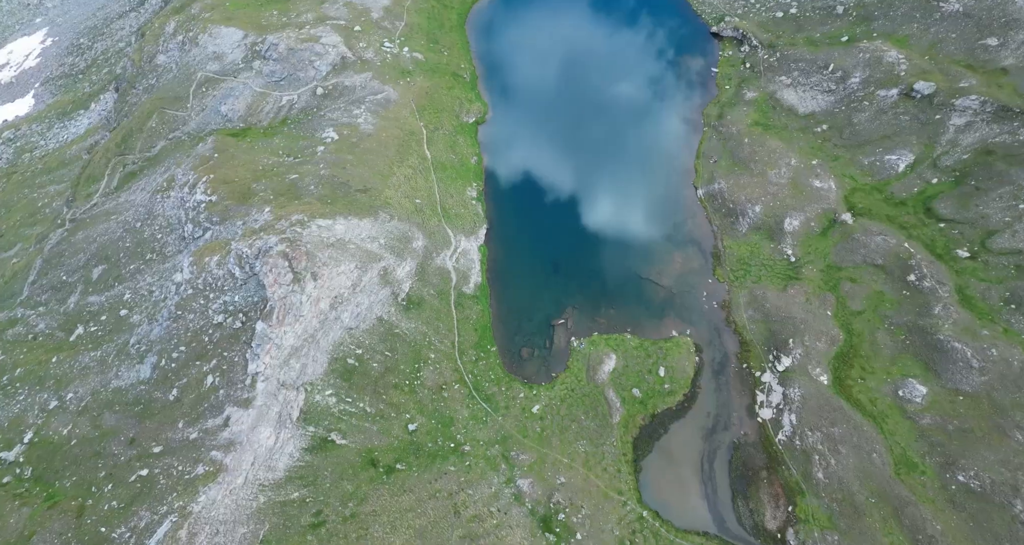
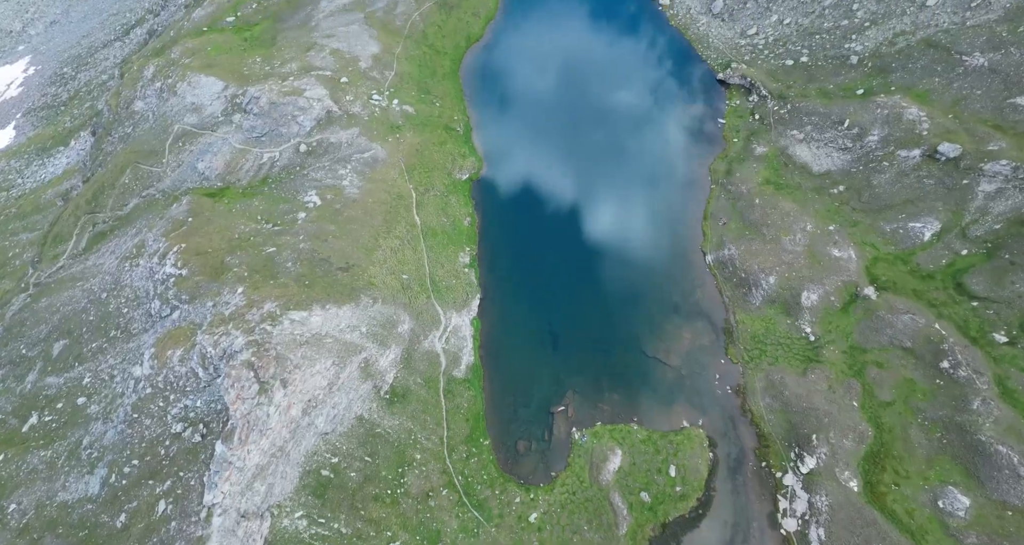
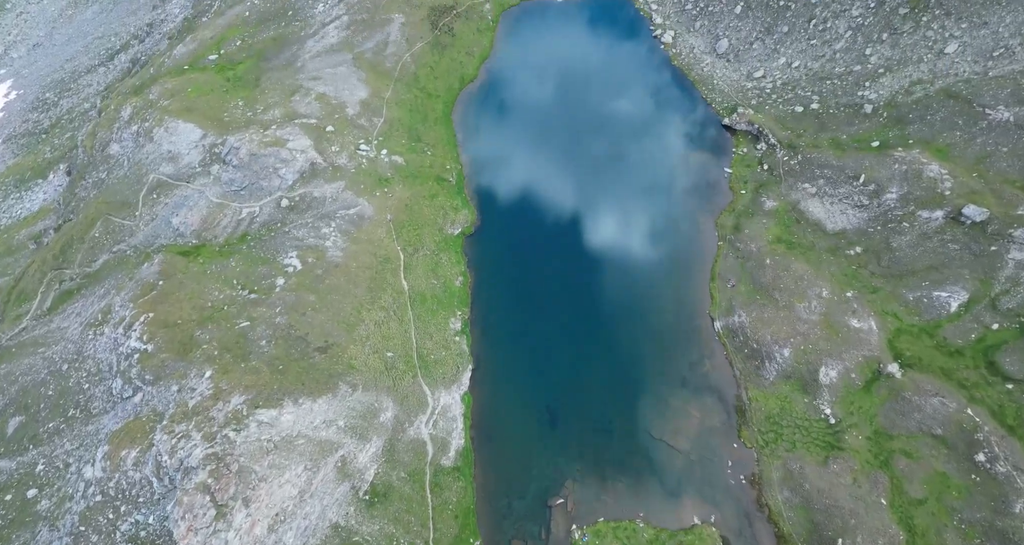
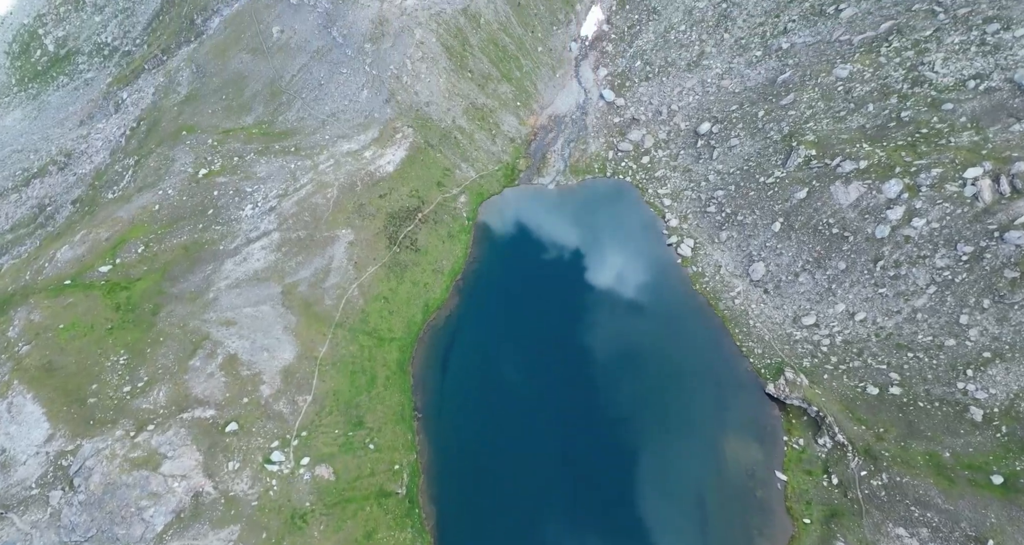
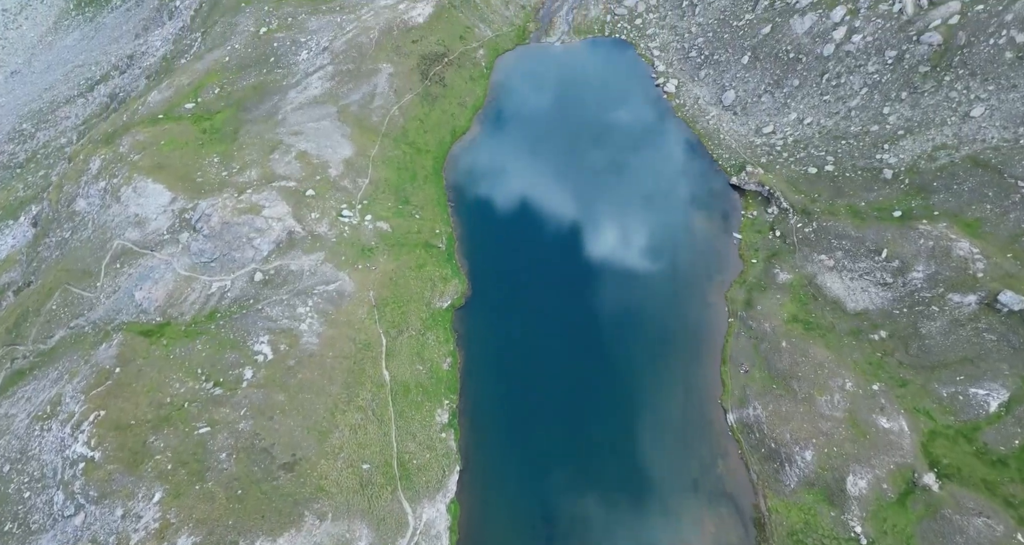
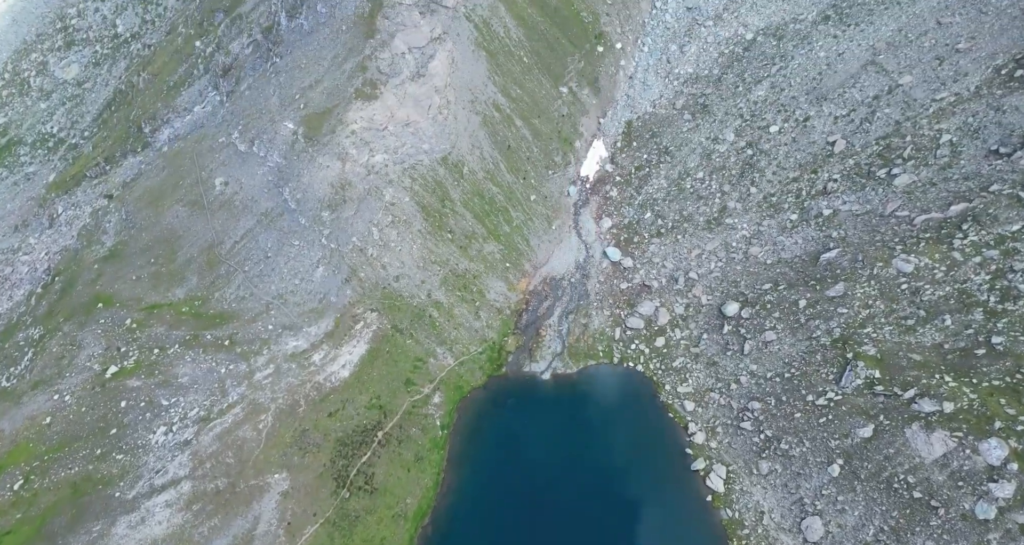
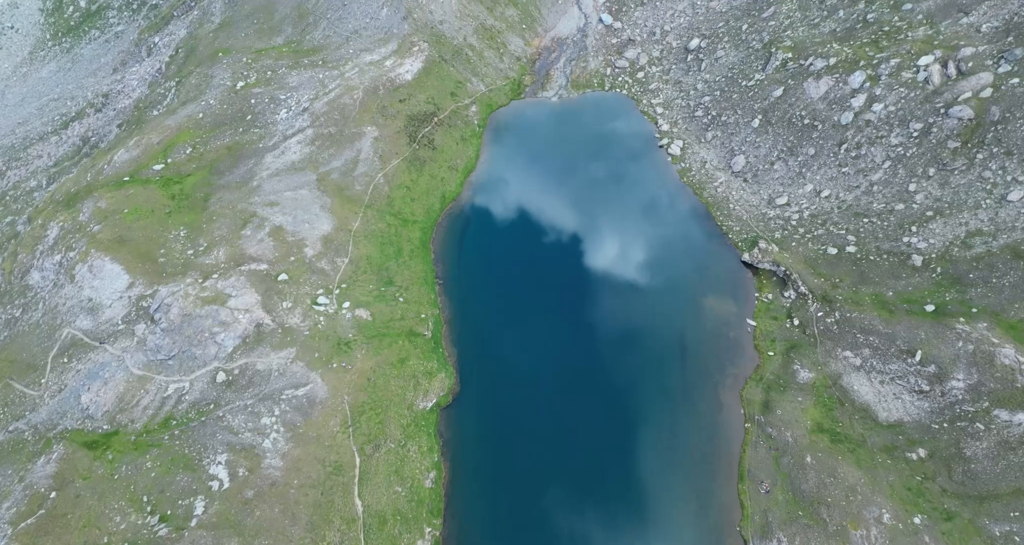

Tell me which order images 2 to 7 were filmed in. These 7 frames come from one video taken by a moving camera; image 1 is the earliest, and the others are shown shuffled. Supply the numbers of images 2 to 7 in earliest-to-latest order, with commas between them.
2, 3, 5, 7, 4, 6
